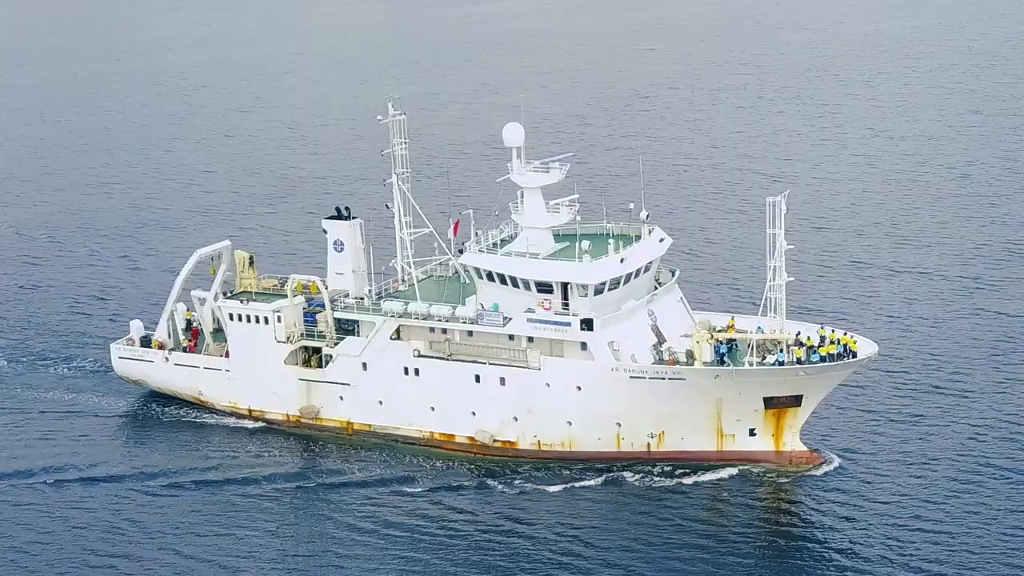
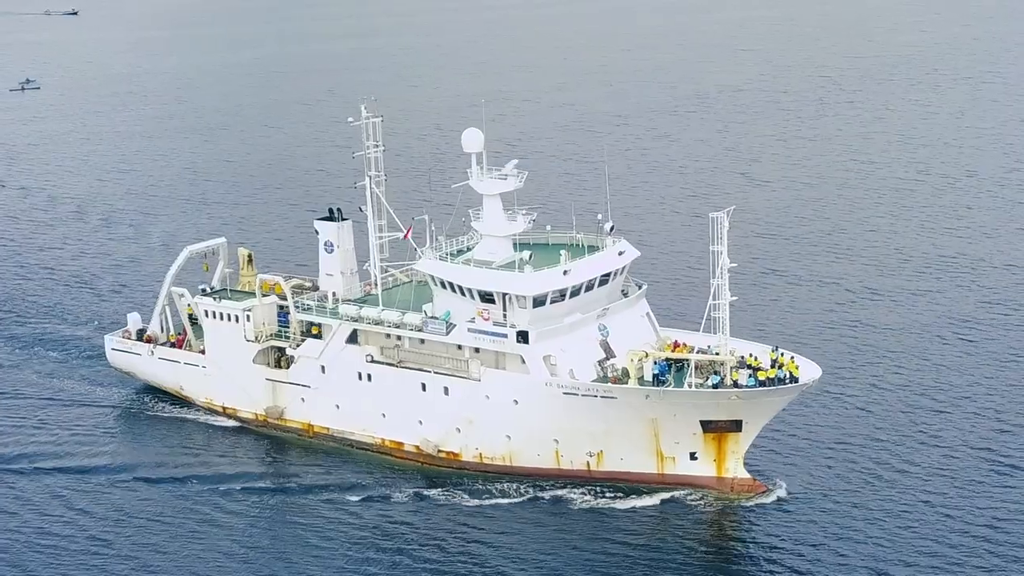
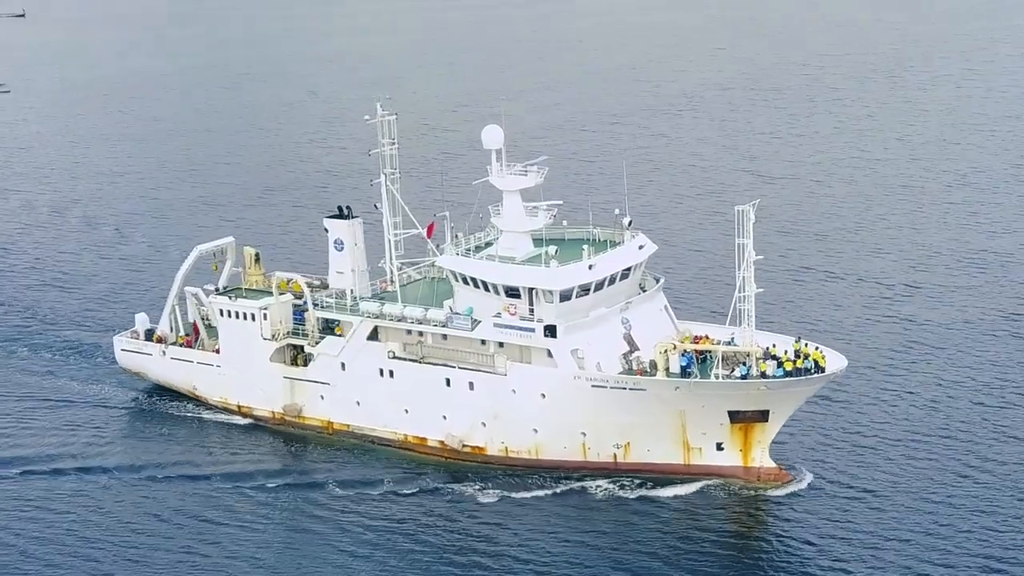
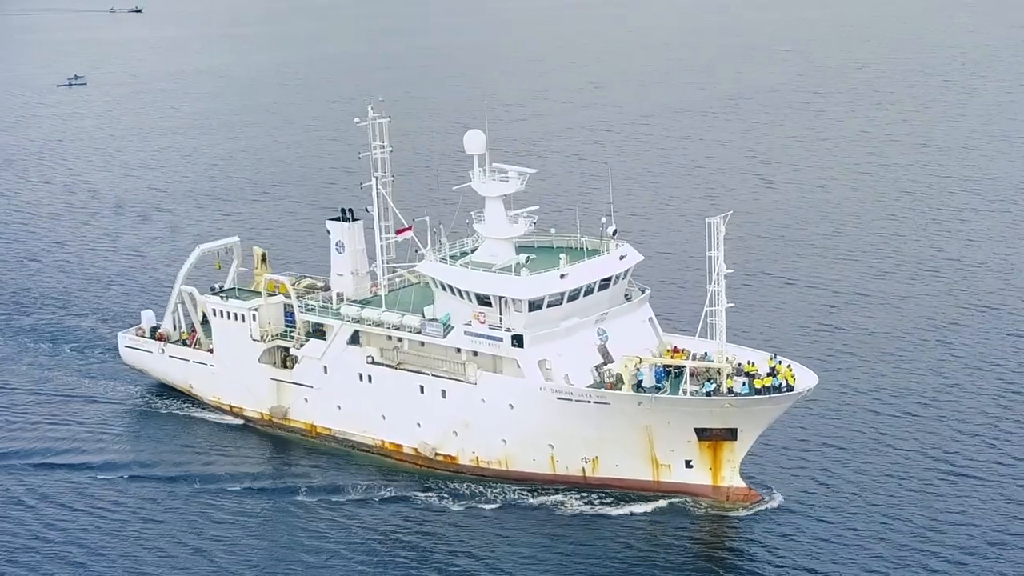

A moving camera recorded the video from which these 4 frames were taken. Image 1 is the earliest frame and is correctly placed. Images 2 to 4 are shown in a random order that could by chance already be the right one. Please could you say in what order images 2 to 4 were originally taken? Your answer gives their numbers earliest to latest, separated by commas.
3, 2, 4
